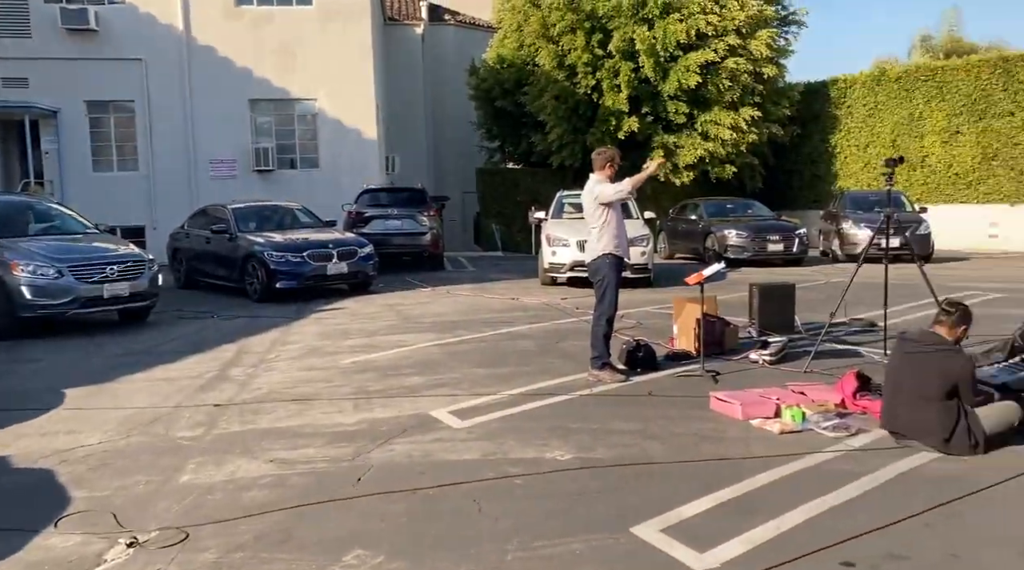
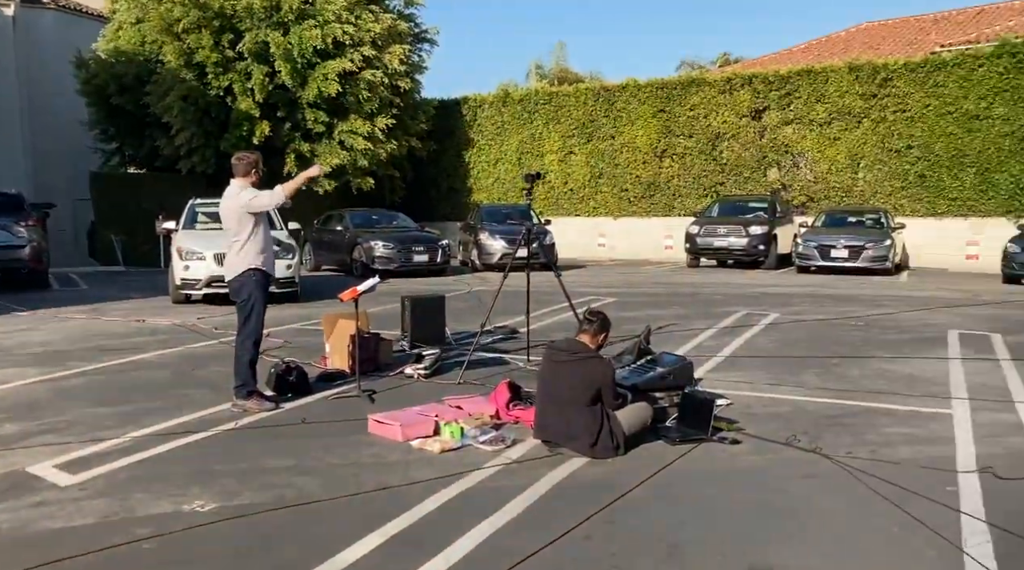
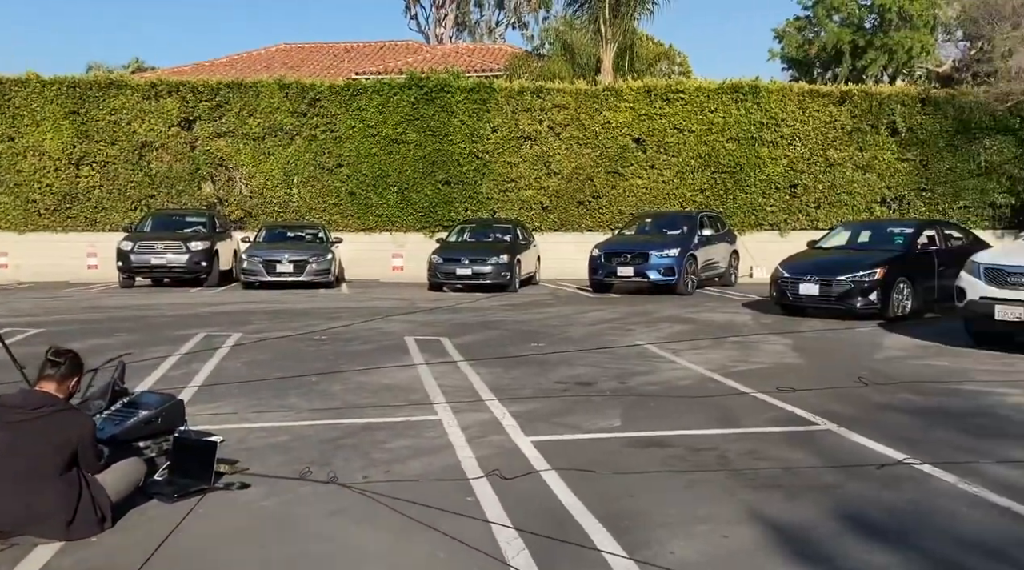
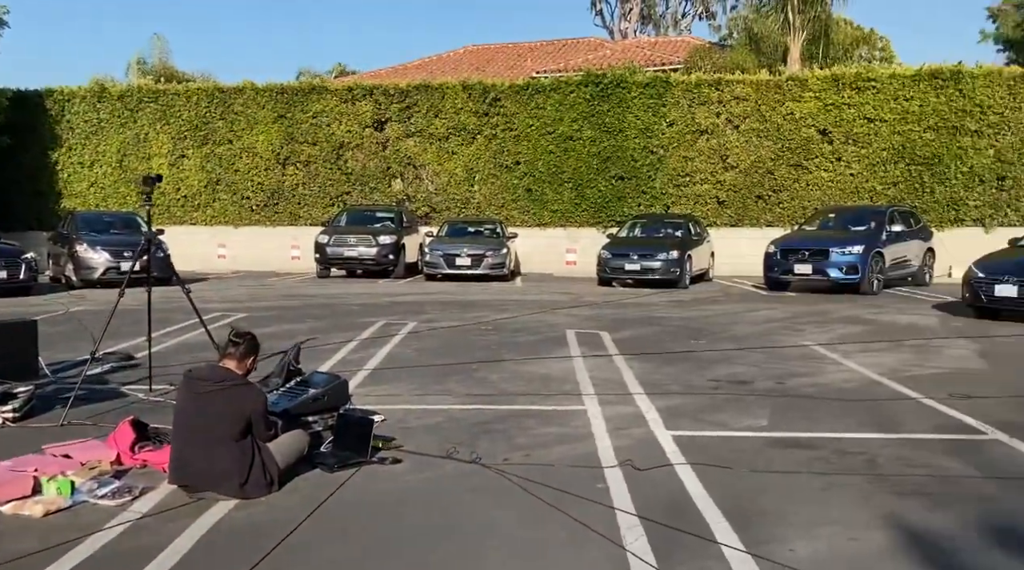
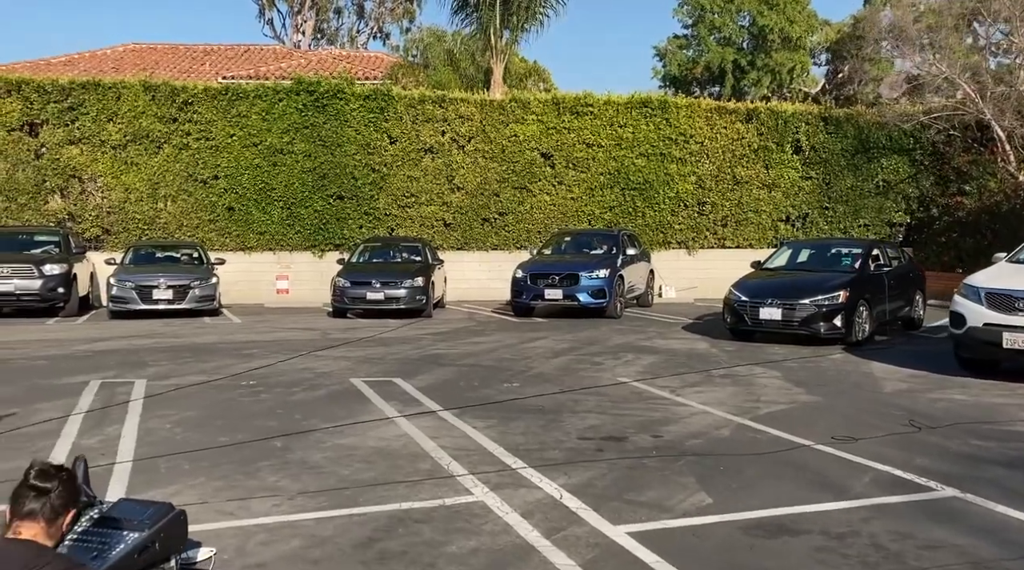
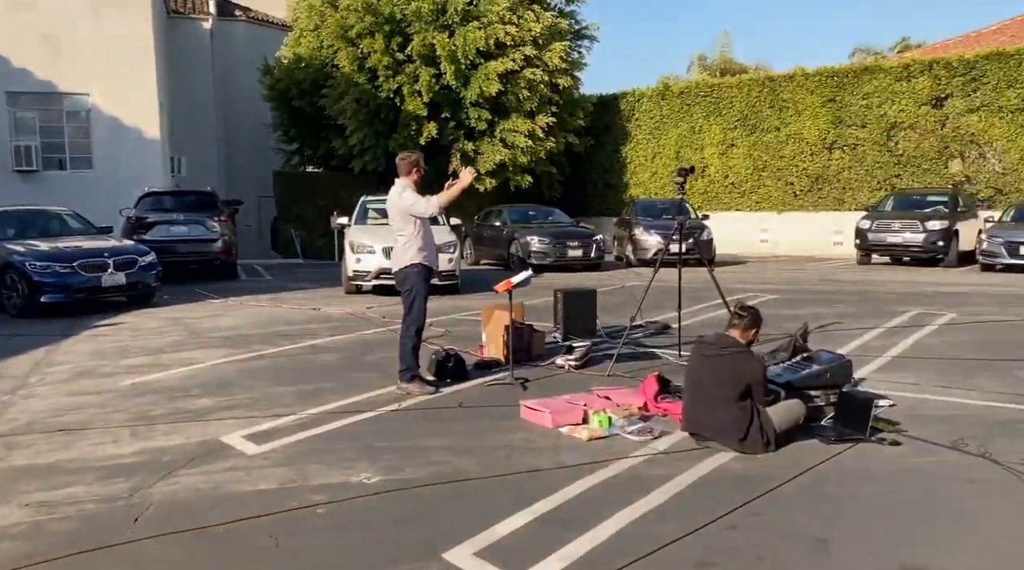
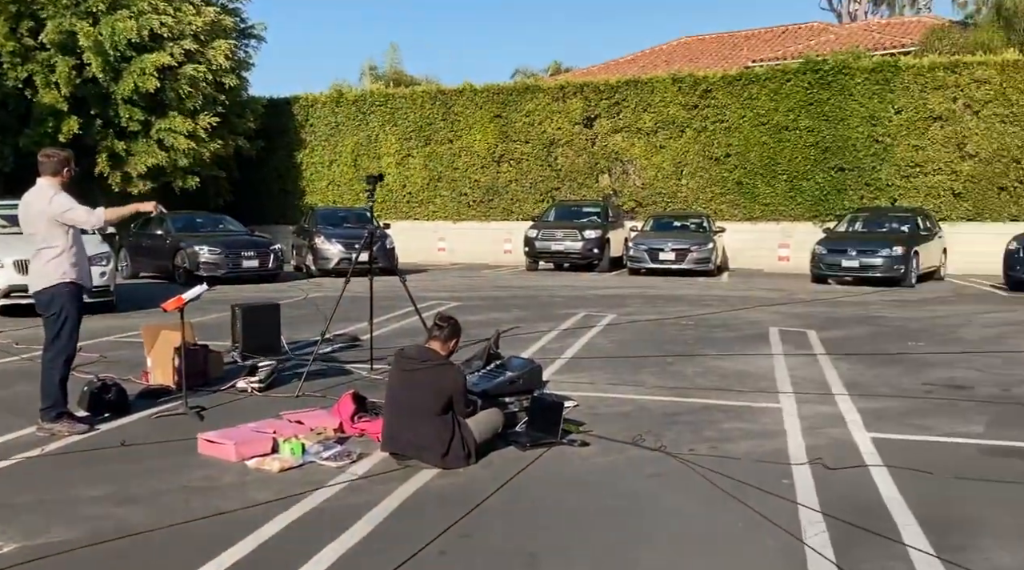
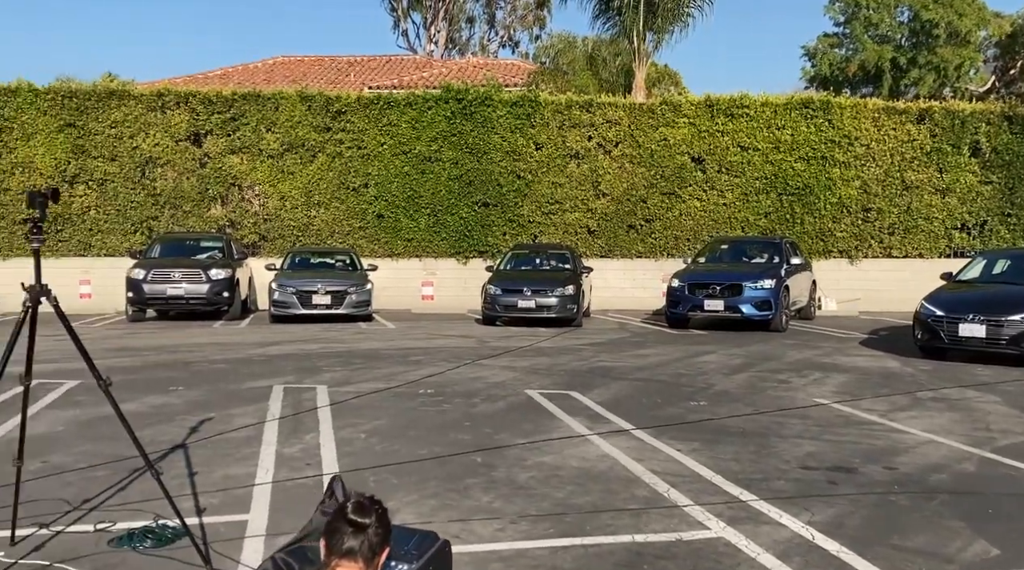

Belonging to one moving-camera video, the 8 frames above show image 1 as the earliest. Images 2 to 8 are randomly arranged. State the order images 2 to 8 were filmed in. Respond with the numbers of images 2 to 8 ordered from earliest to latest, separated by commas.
6, 2, 7, 4, 3, 5, 8
